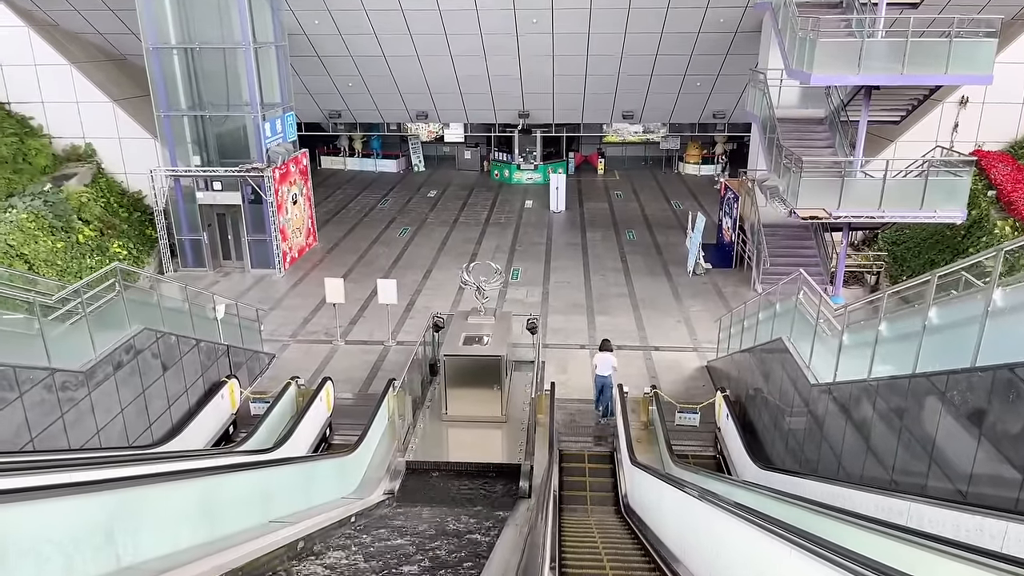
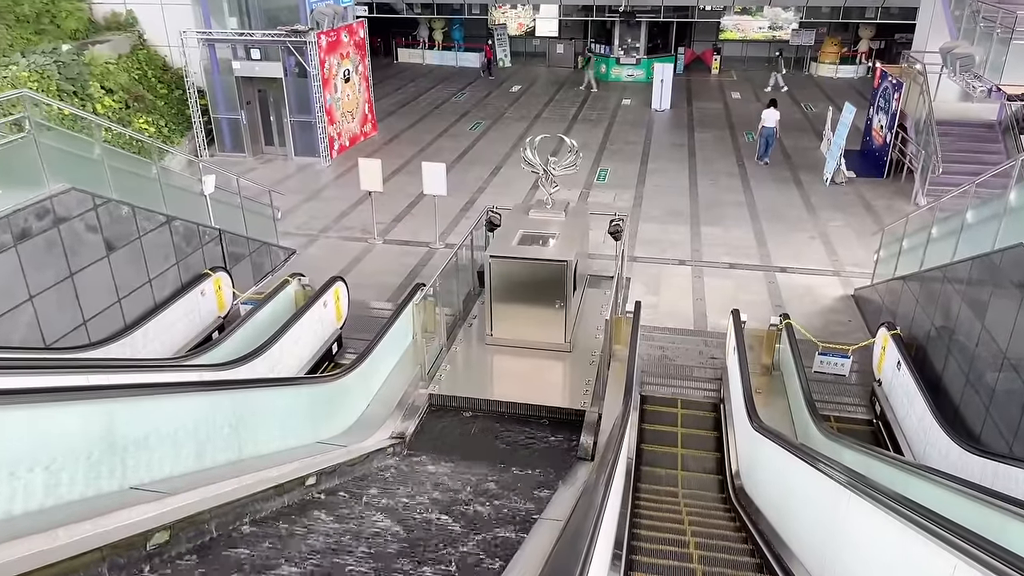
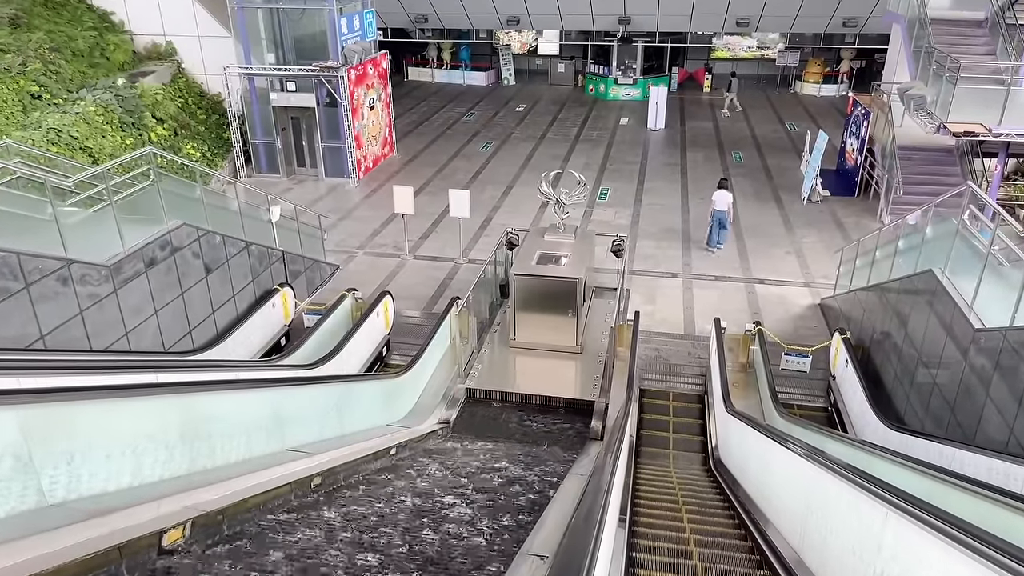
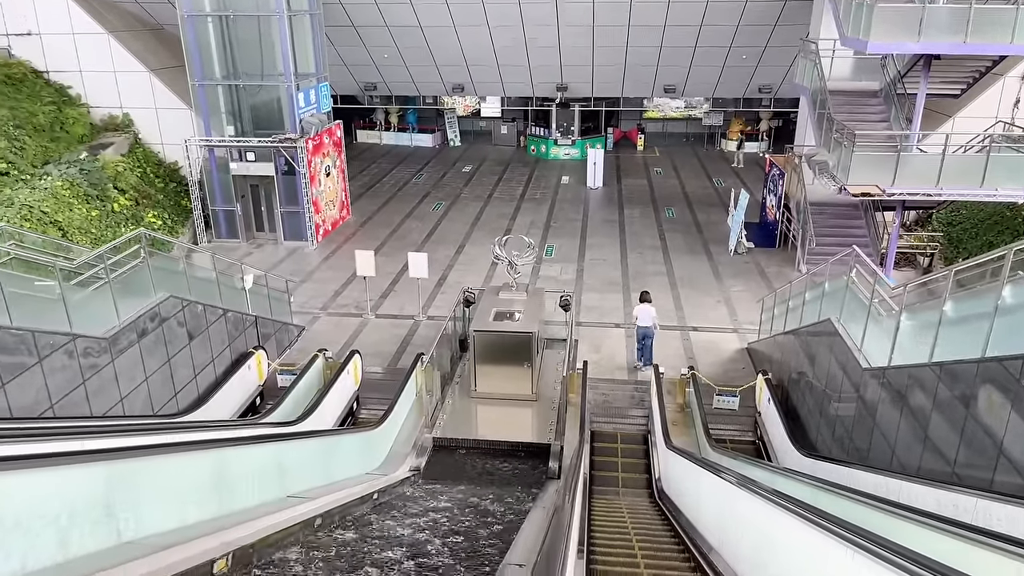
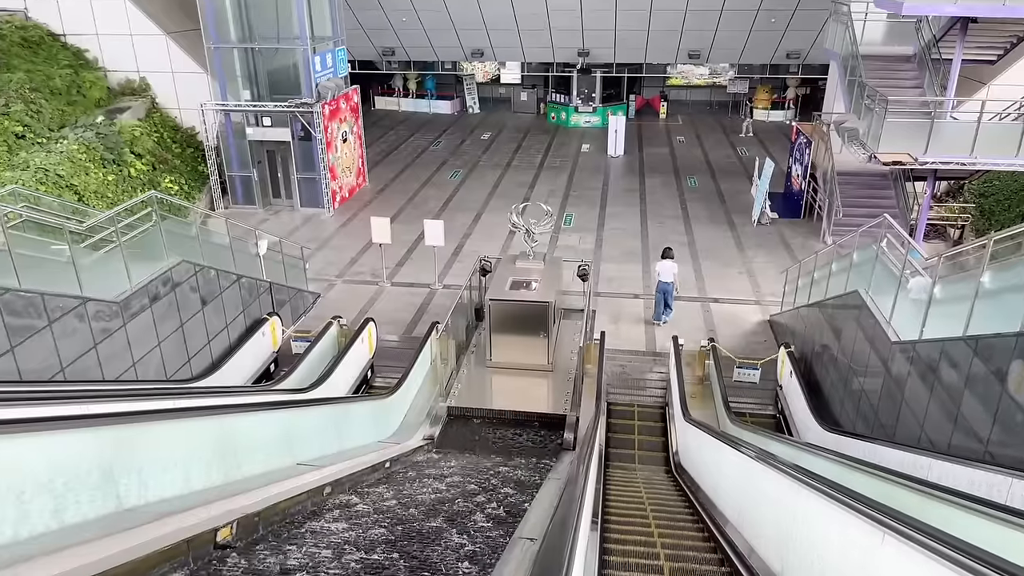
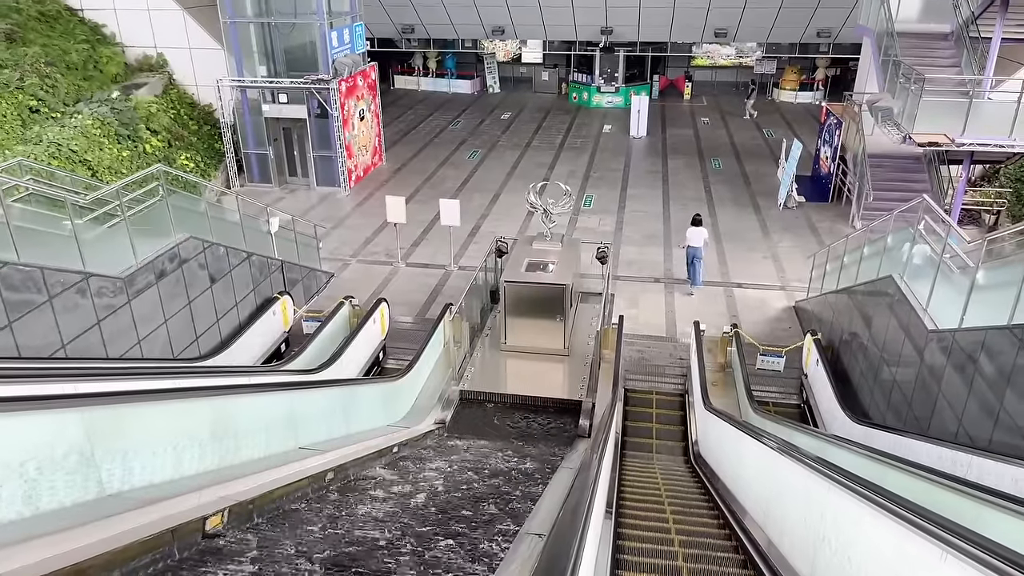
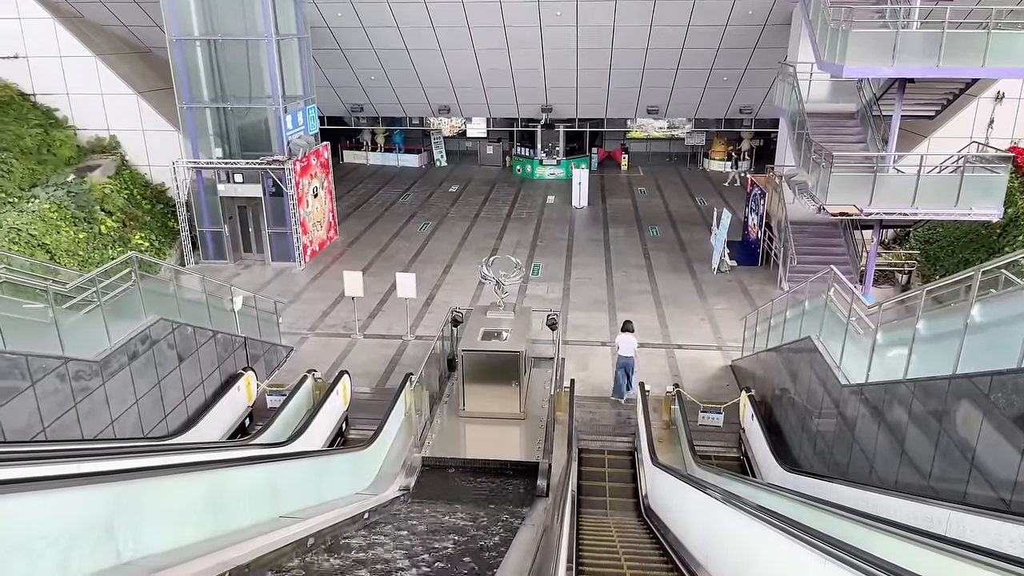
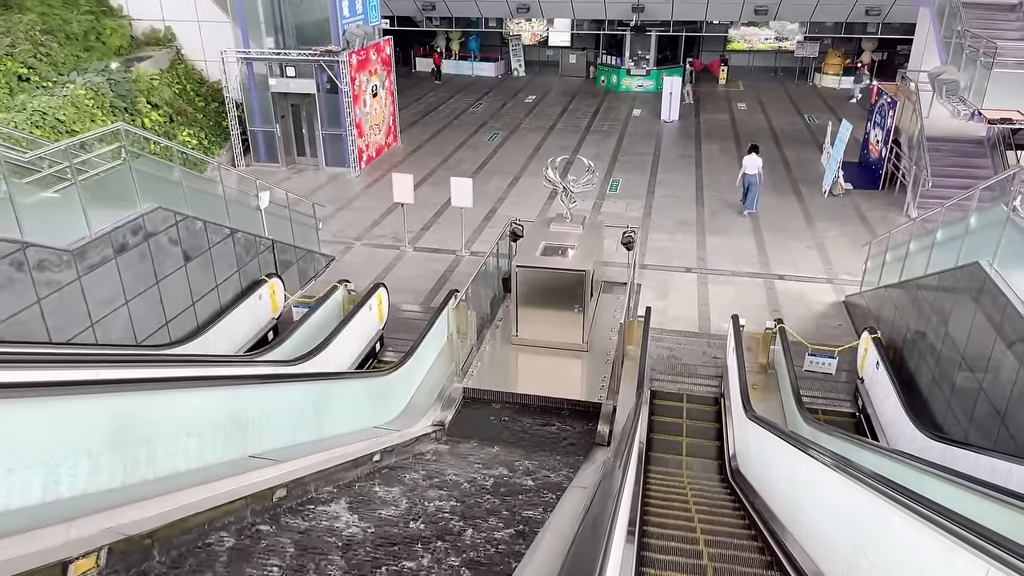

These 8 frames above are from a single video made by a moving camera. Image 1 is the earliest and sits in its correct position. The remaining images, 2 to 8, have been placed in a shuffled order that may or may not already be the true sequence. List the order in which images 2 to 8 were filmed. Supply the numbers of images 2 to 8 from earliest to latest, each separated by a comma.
7, 4, 5, 6, 3, 8, 2
